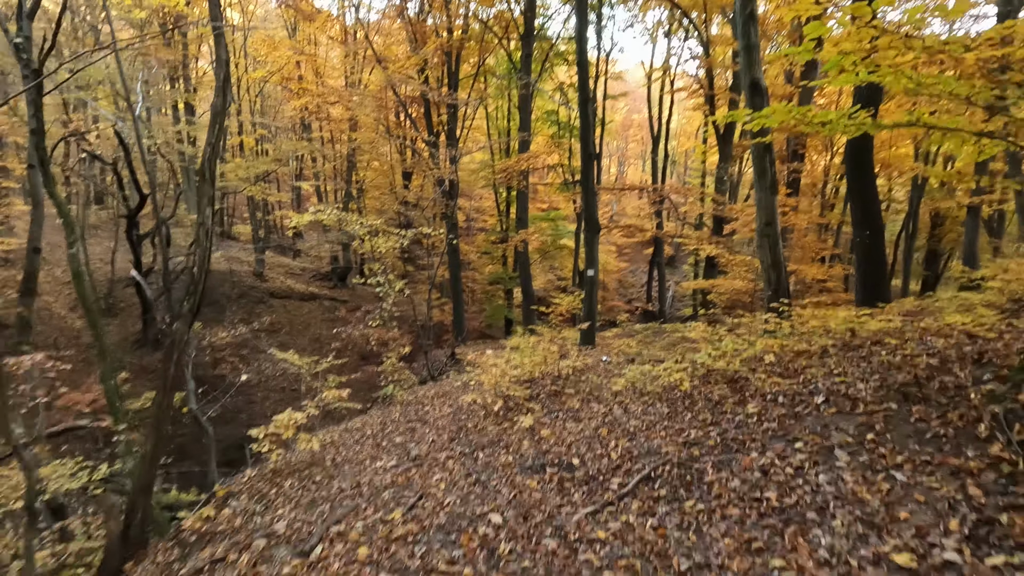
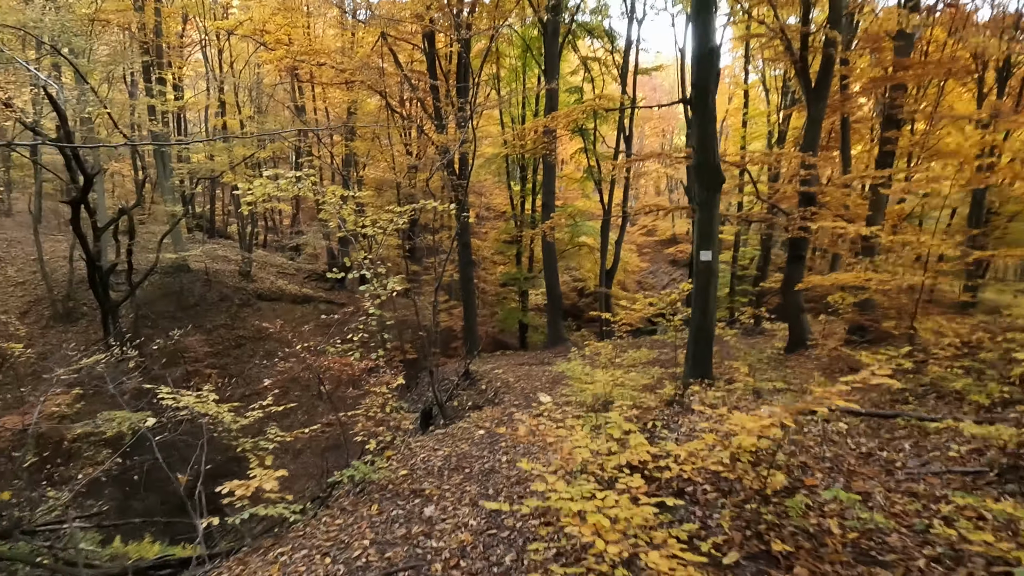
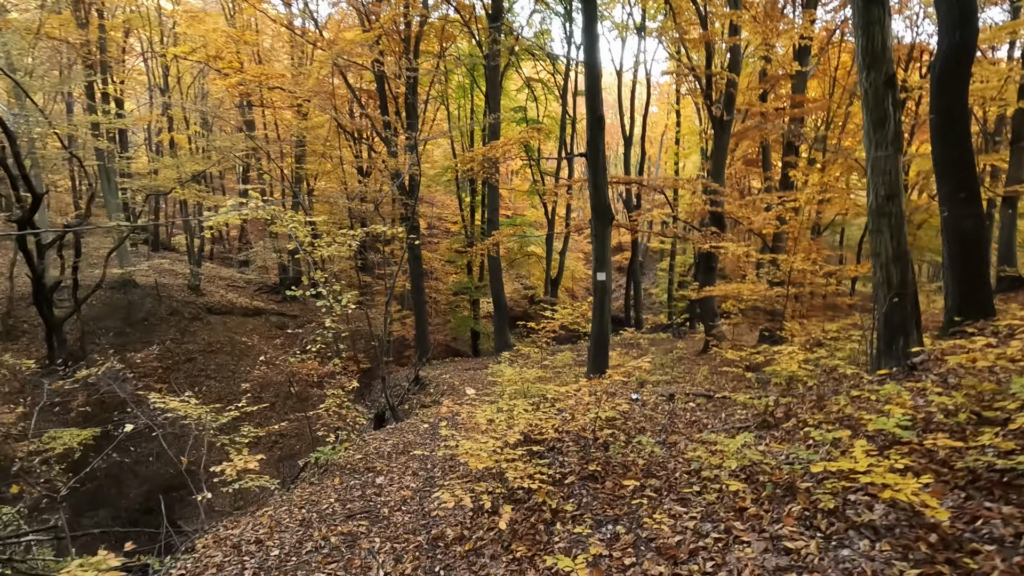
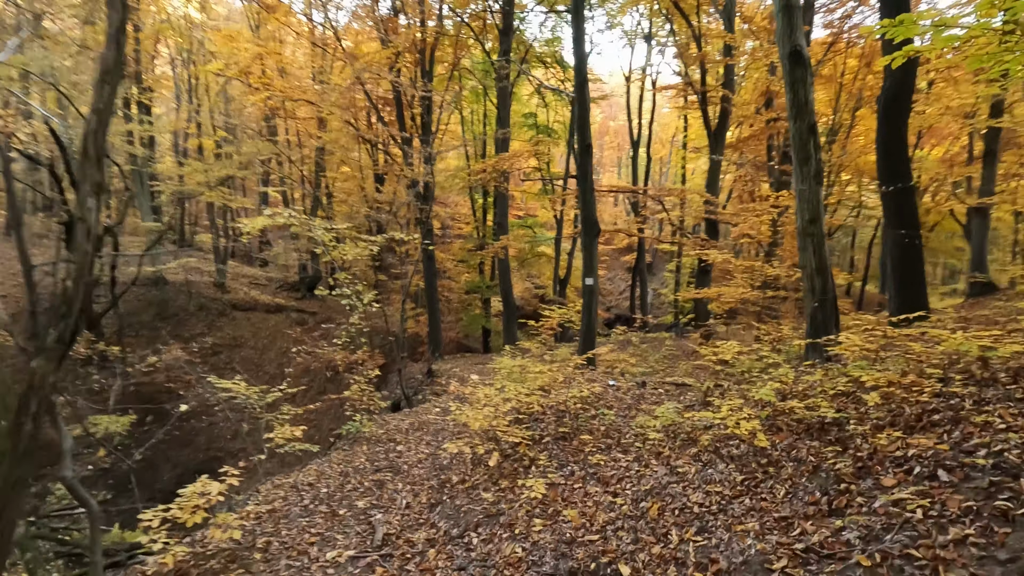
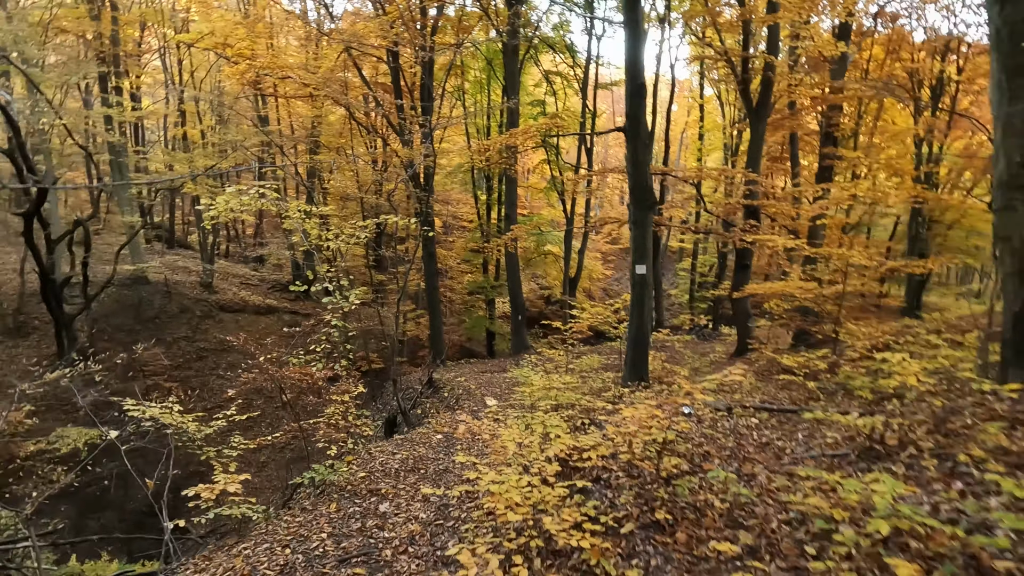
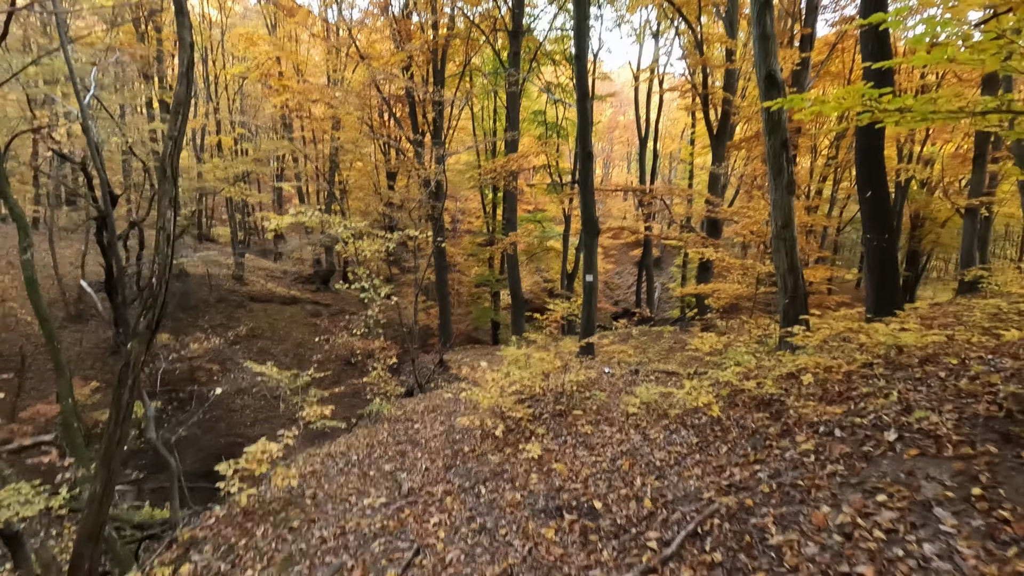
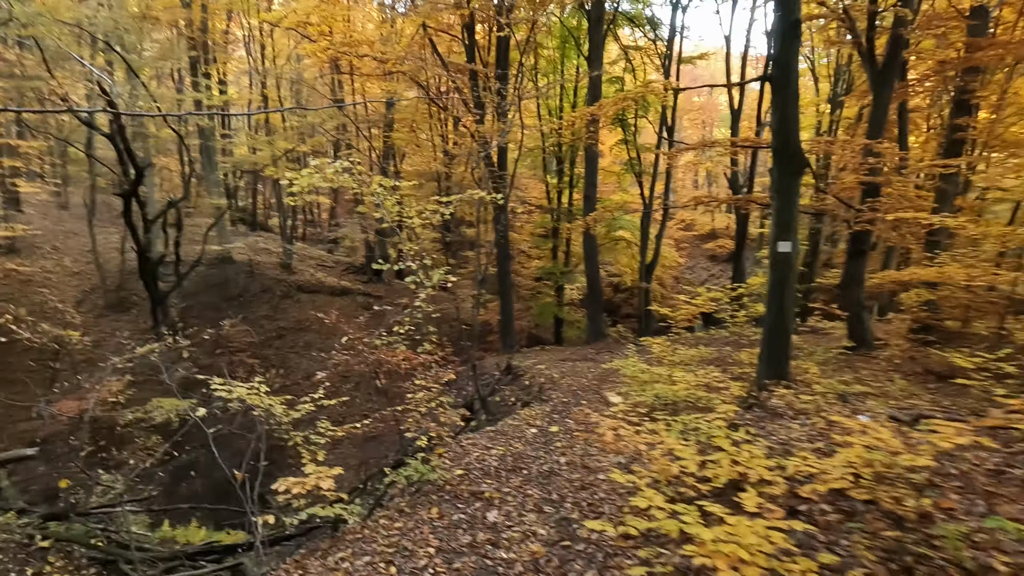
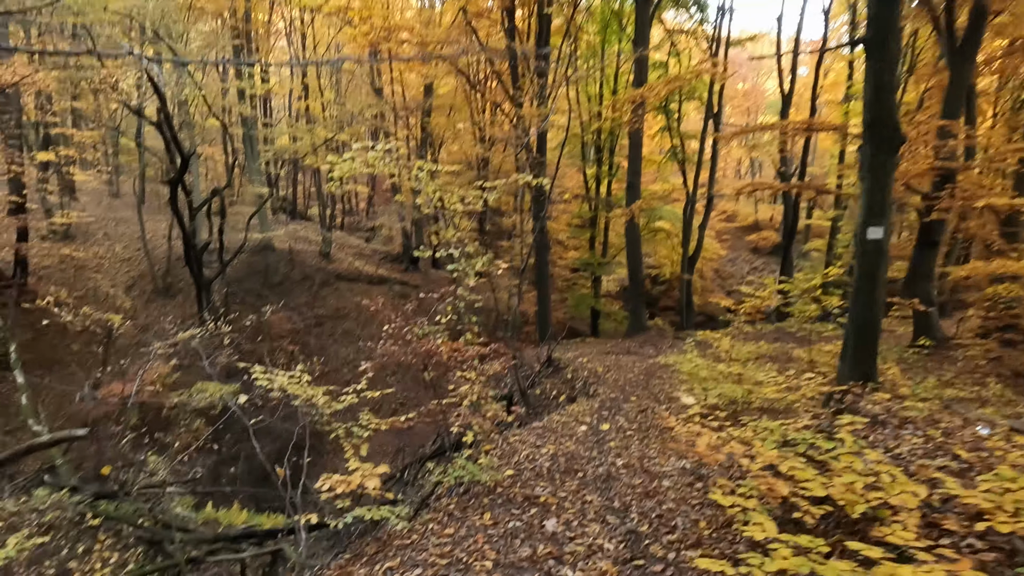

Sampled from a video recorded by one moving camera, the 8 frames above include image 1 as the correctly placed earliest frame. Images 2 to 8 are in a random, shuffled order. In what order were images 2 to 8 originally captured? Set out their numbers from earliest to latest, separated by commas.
6, 4, 3, 5, 2, 7, 8
